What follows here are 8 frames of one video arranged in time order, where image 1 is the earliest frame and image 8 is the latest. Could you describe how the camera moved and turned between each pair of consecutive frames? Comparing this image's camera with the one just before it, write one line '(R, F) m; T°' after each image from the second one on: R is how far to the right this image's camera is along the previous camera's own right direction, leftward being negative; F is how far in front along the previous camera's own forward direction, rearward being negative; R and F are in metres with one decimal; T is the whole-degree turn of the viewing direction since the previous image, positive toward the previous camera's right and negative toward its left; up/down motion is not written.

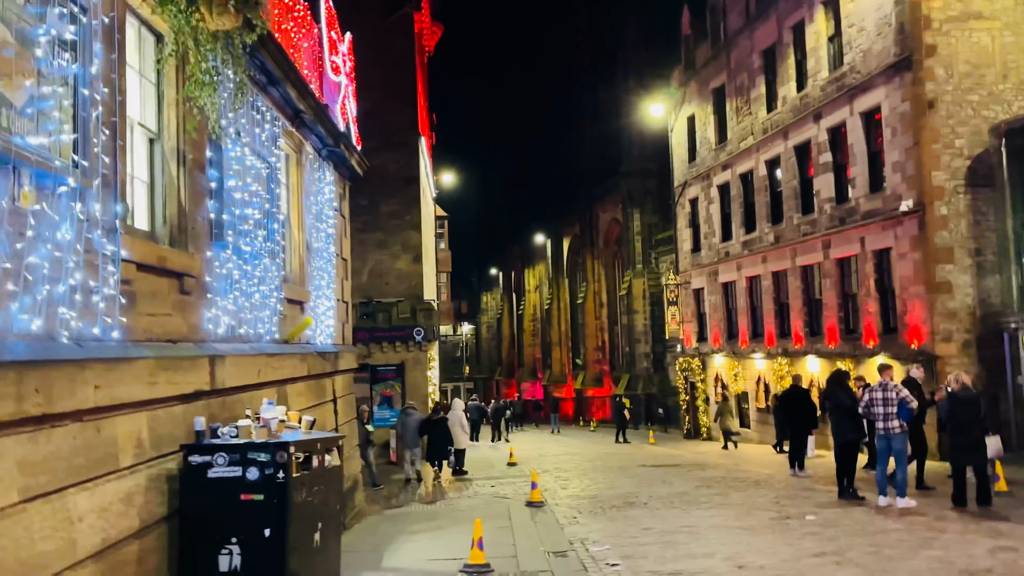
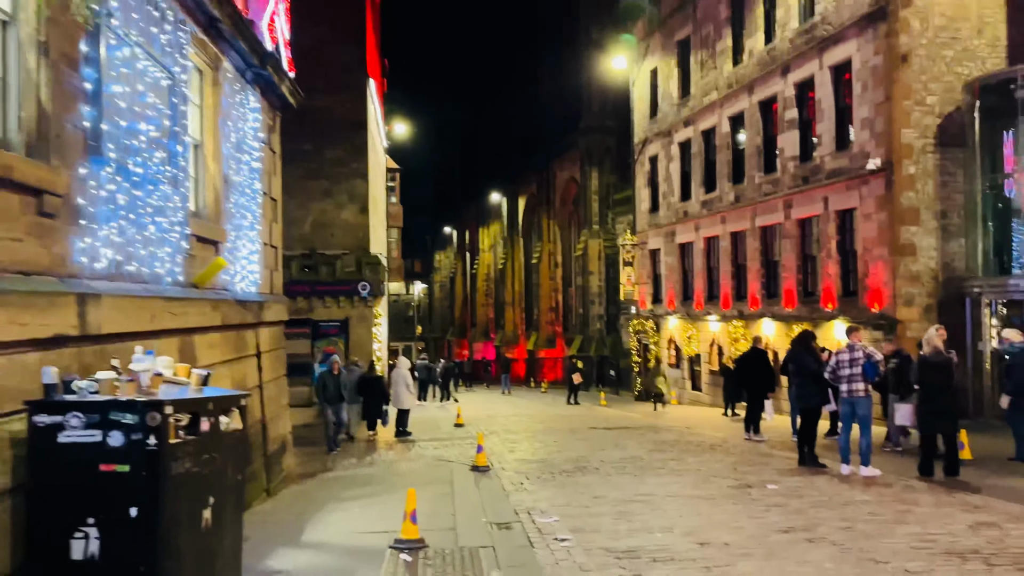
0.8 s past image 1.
(+0.1, +1.0) m; +3°
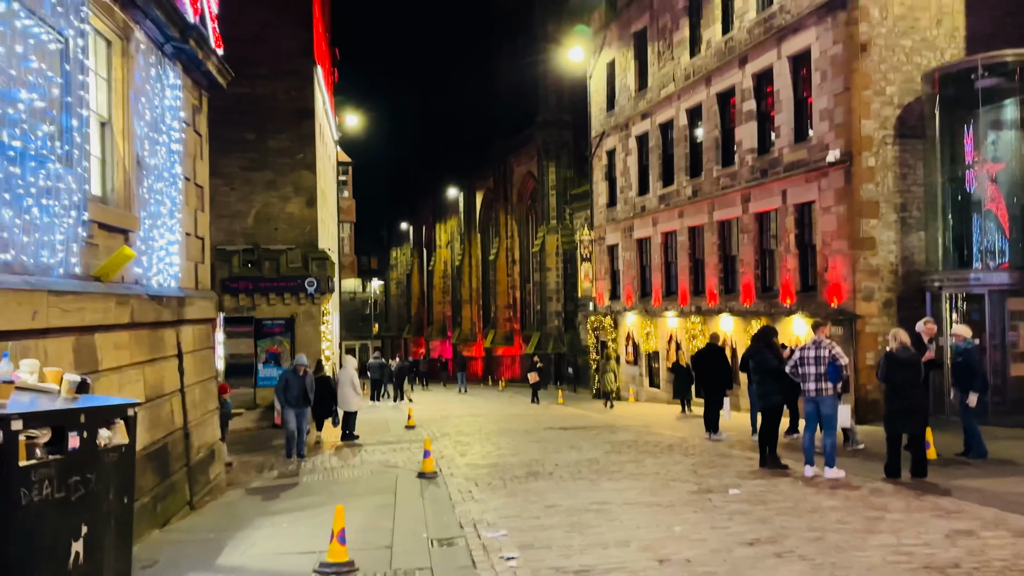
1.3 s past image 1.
(+0.2, +0.7) m; +3°
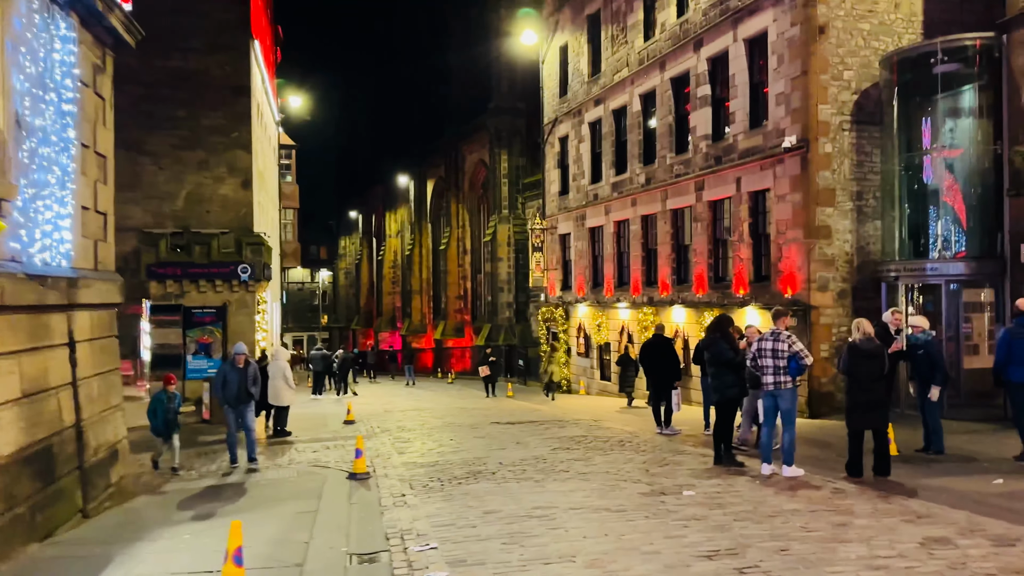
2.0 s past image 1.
(+0.2, +0.8) m; +3°
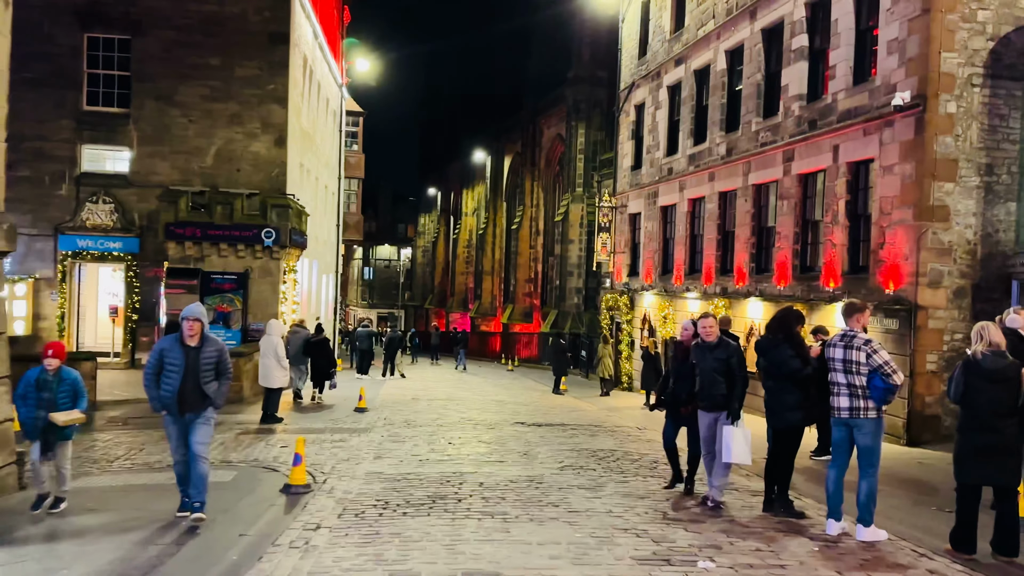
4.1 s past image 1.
(+1.0, +2.6) m; -7°
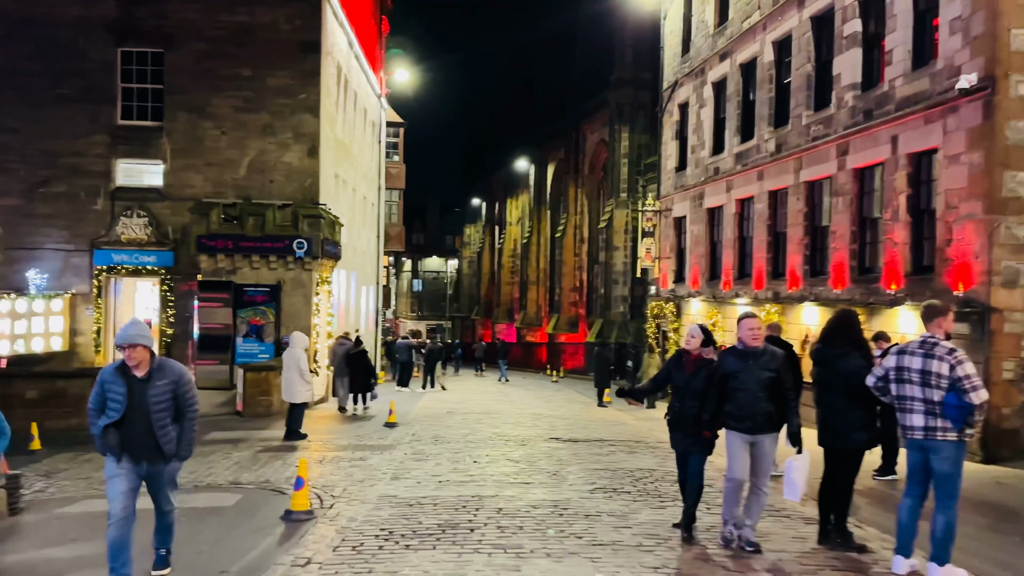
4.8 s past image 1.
(+0.3, +0.8) m; -4°
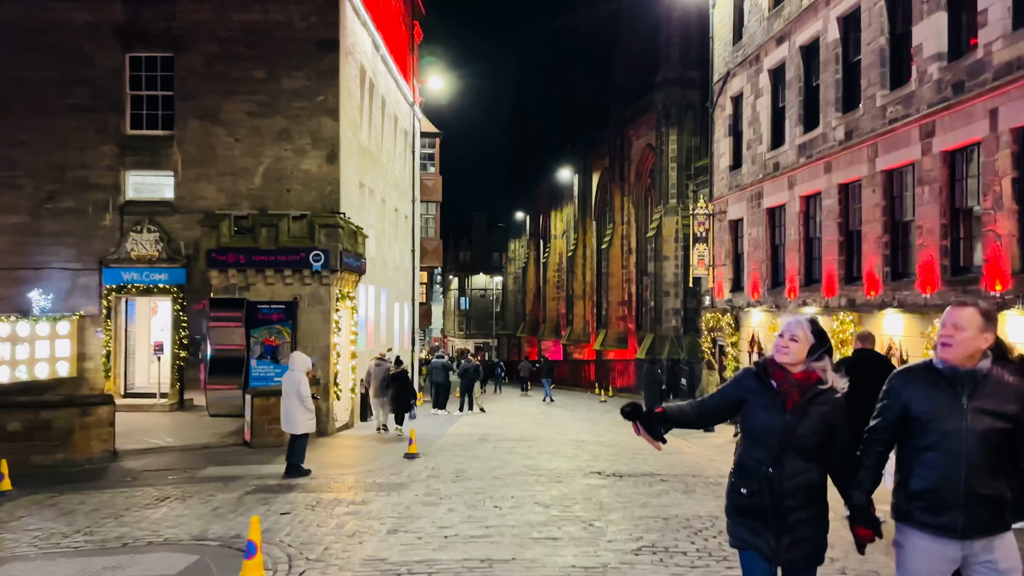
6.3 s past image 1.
(+0.3, +1.8) m; -4°
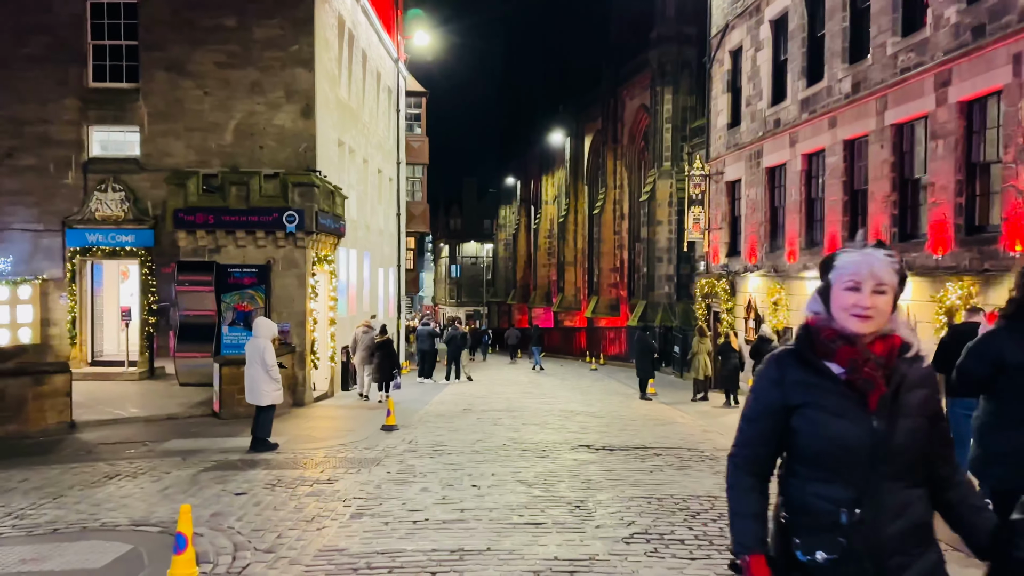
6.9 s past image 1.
(+0.1, +0.9) m; +1°
